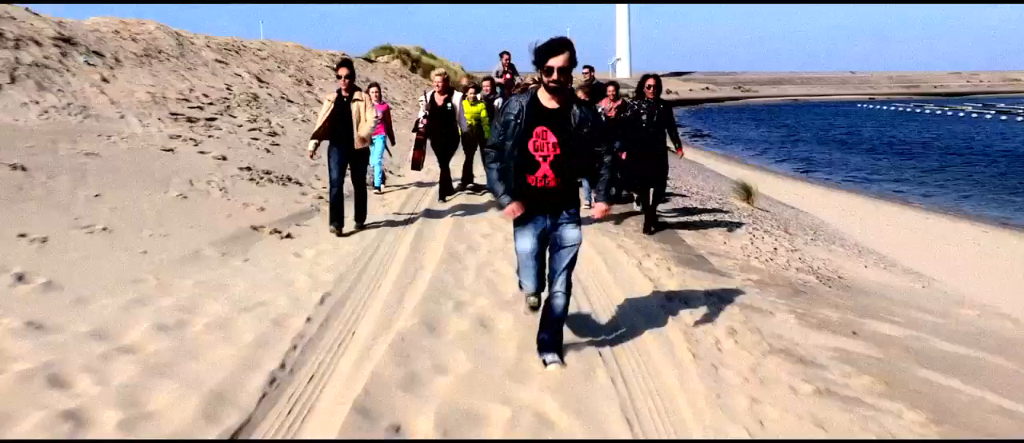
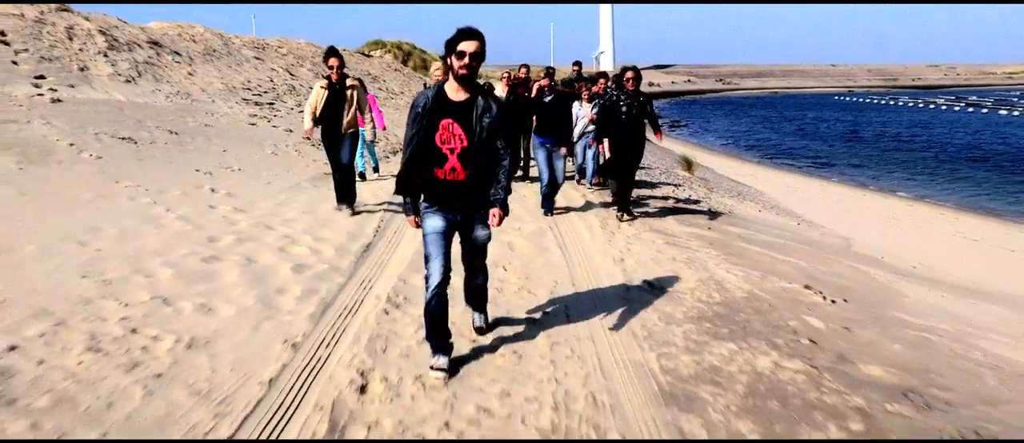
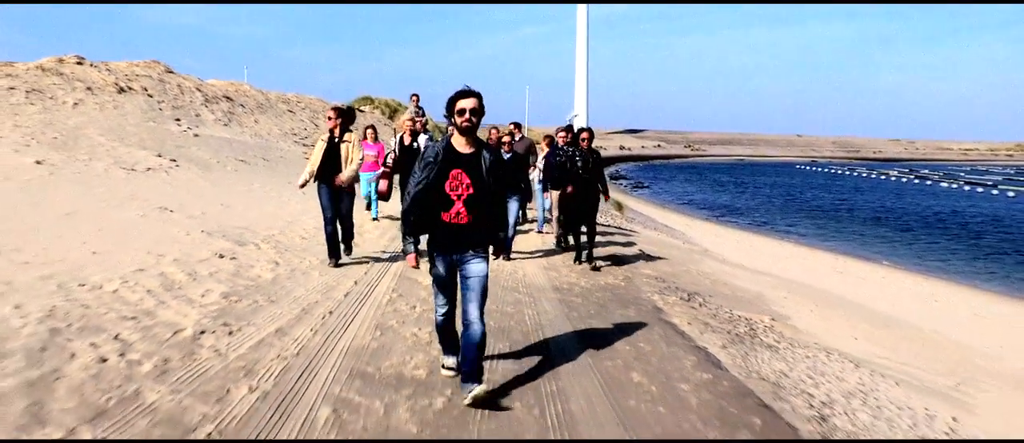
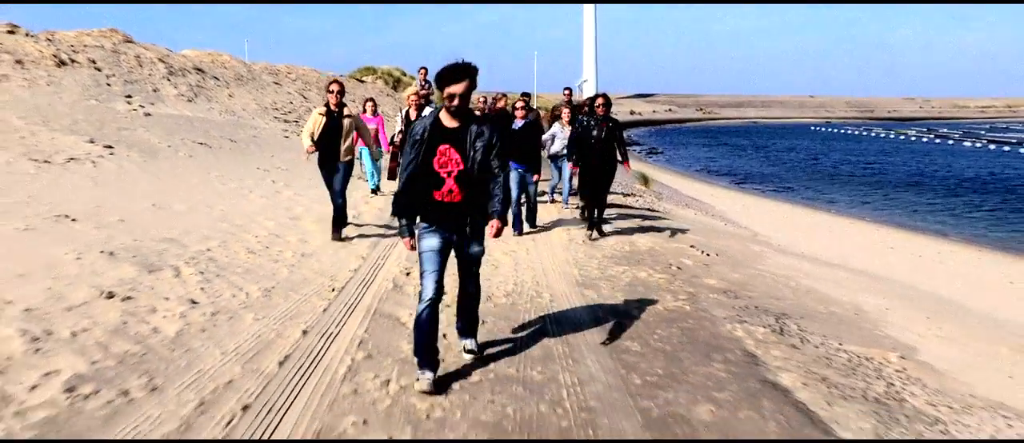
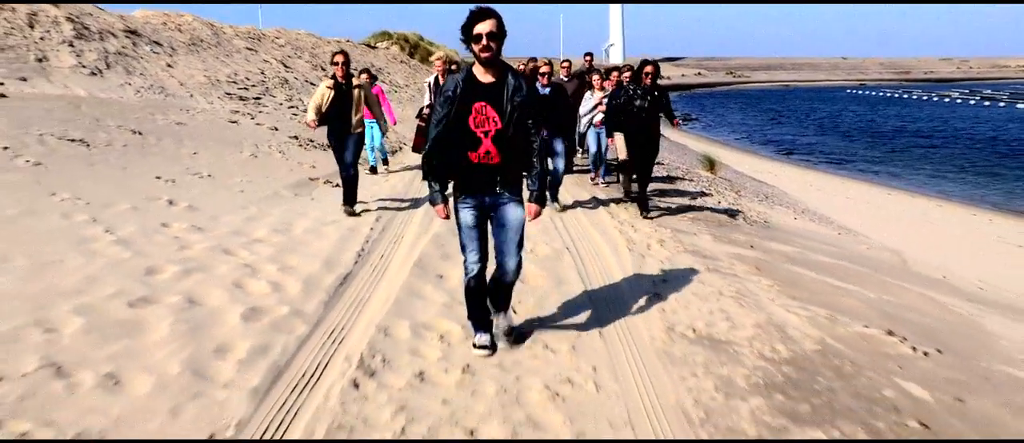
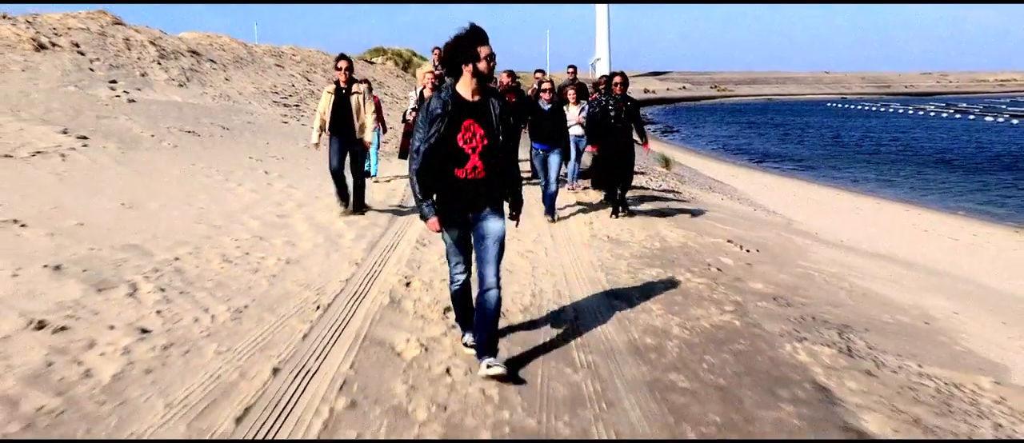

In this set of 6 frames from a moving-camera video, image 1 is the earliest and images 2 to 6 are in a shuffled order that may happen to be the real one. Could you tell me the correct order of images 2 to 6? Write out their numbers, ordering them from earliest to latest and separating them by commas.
5, 2, 6, 4, 3
